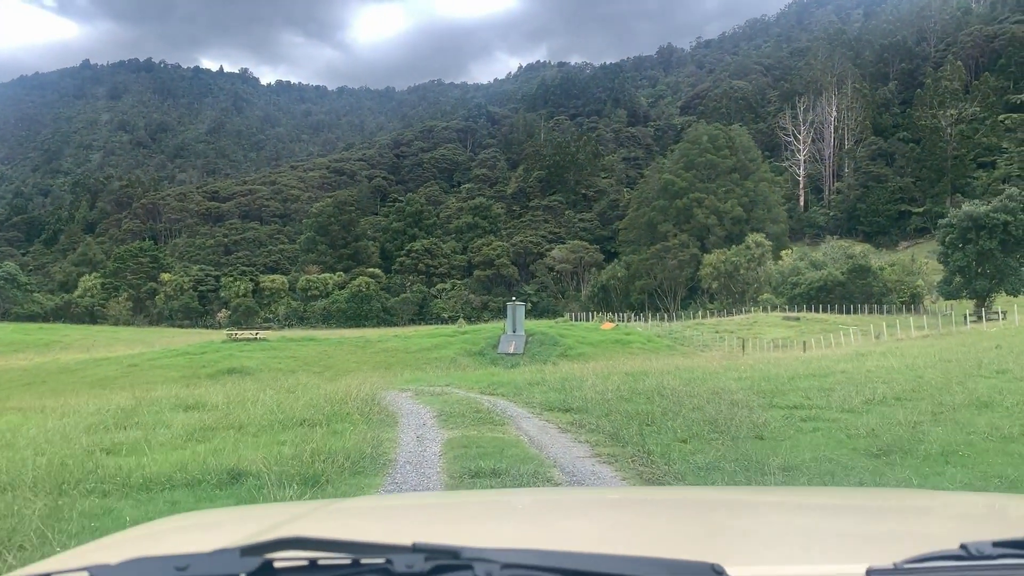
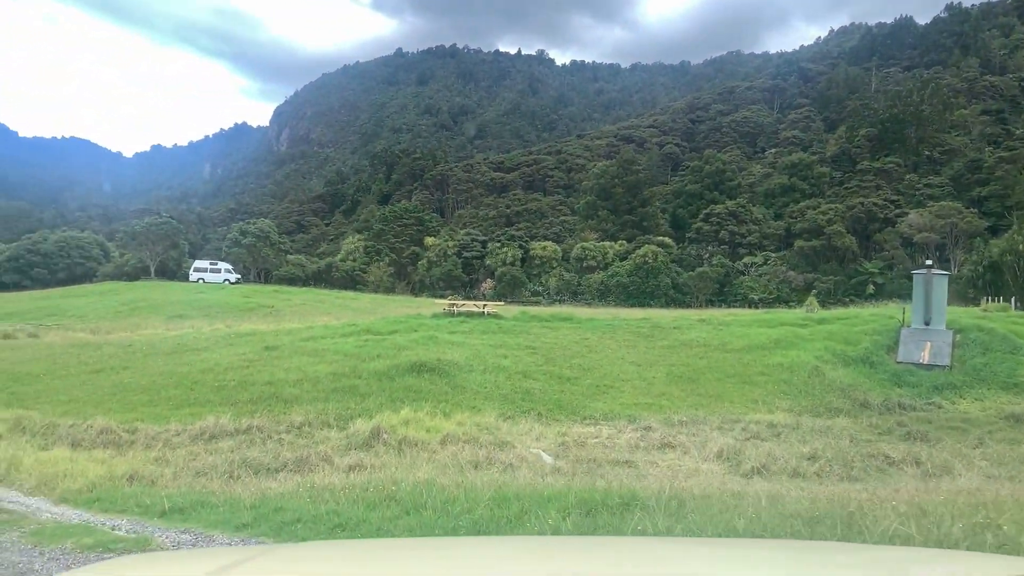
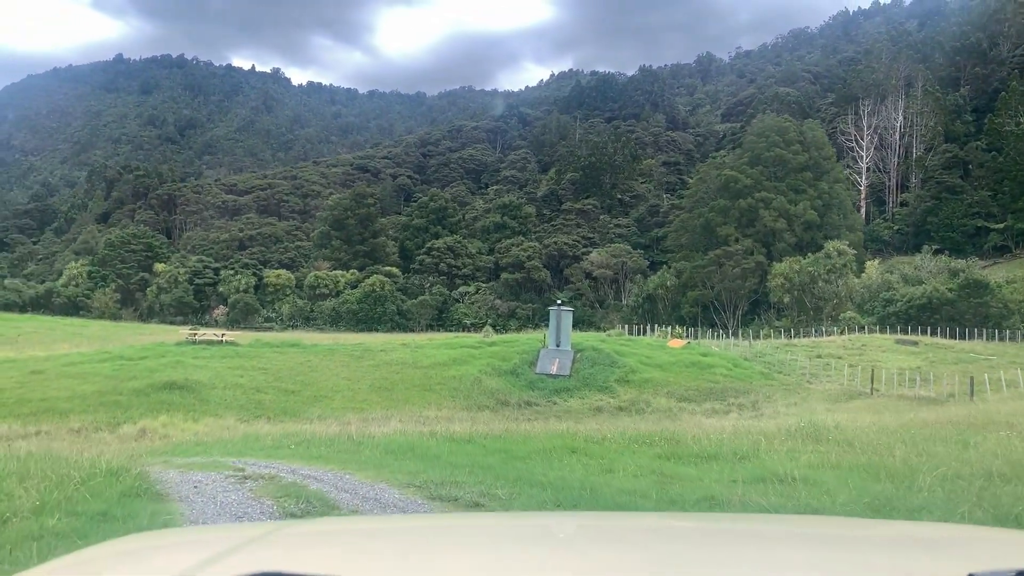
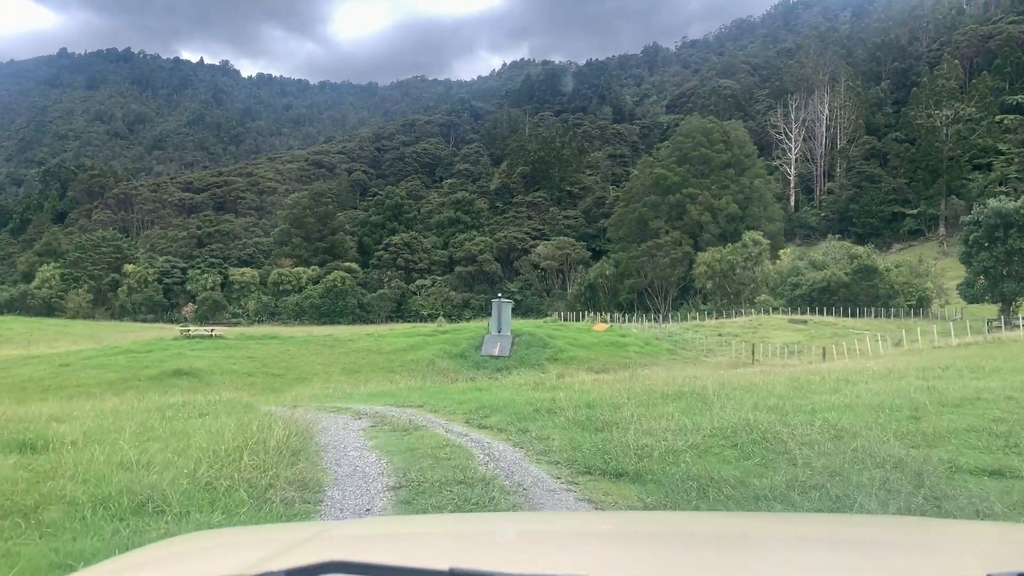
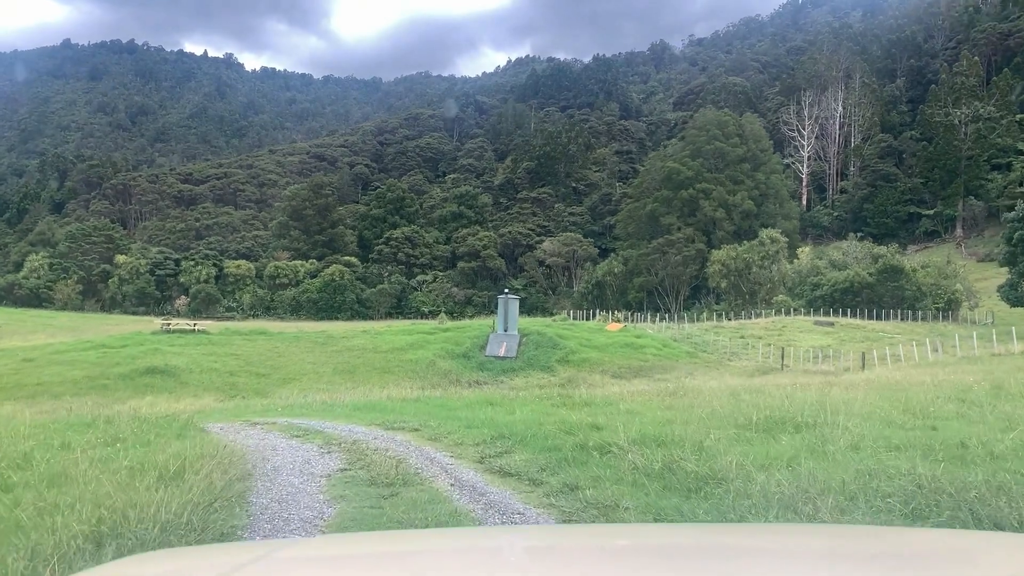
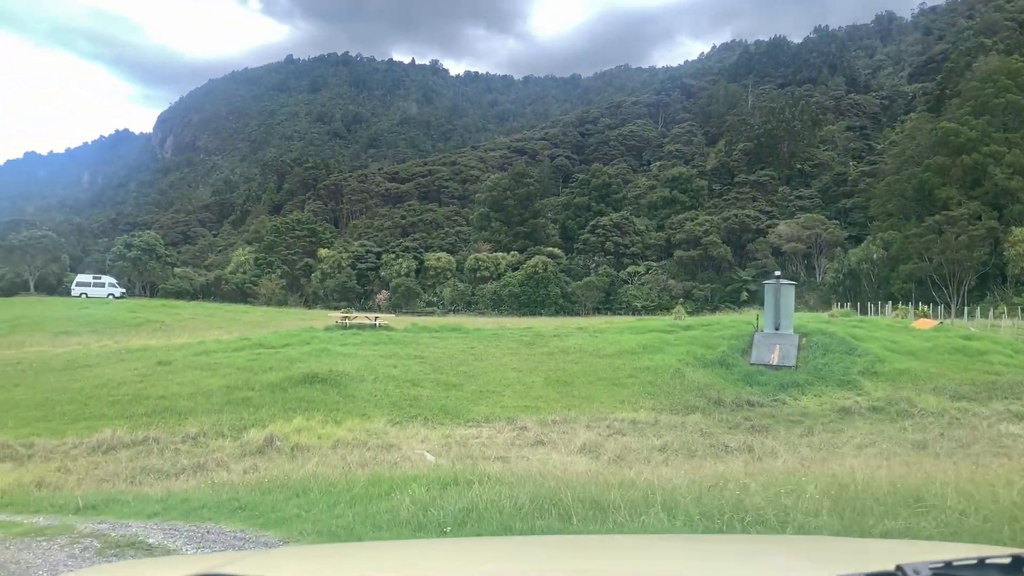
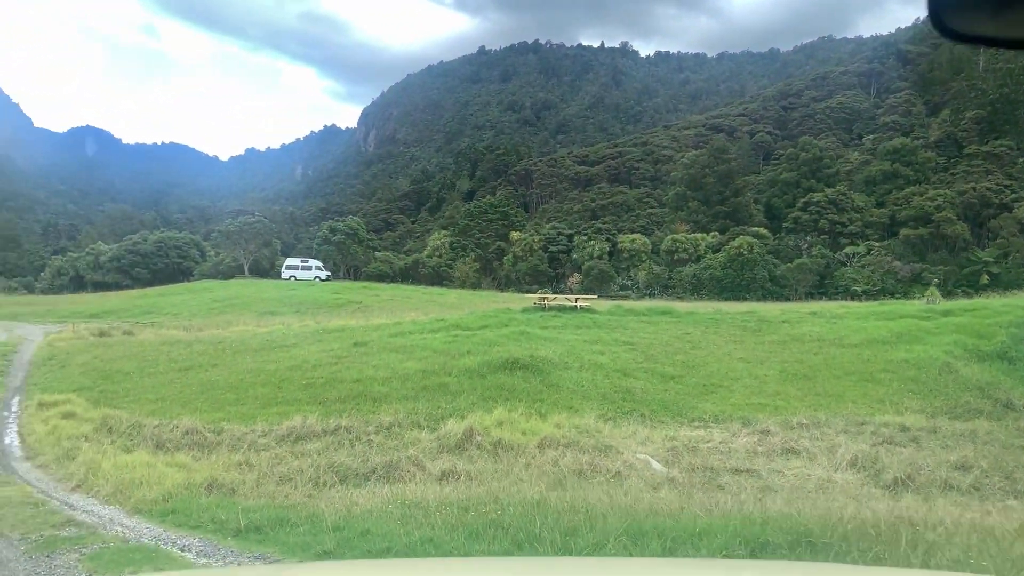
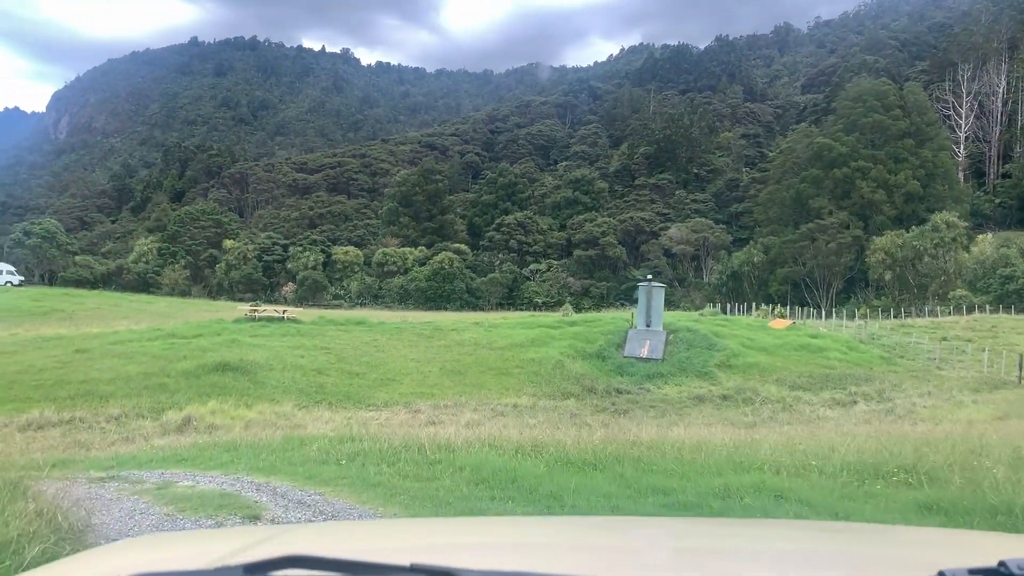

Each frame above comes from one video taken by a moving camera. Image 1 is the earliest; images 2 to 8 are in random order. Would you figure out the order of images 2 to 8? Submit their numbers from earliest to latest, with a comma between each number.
4, 5, 3, 8, 6, 2, 7
